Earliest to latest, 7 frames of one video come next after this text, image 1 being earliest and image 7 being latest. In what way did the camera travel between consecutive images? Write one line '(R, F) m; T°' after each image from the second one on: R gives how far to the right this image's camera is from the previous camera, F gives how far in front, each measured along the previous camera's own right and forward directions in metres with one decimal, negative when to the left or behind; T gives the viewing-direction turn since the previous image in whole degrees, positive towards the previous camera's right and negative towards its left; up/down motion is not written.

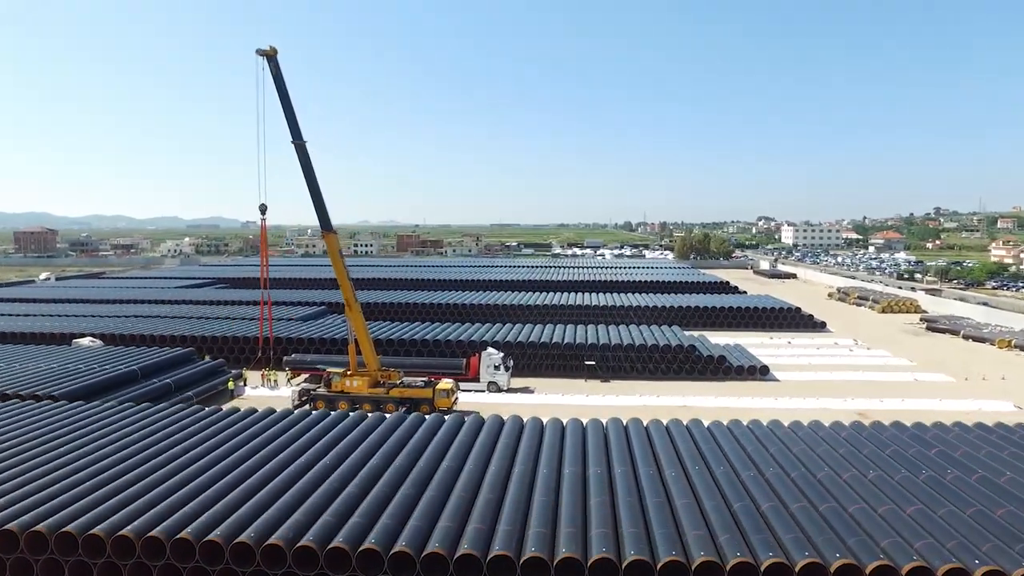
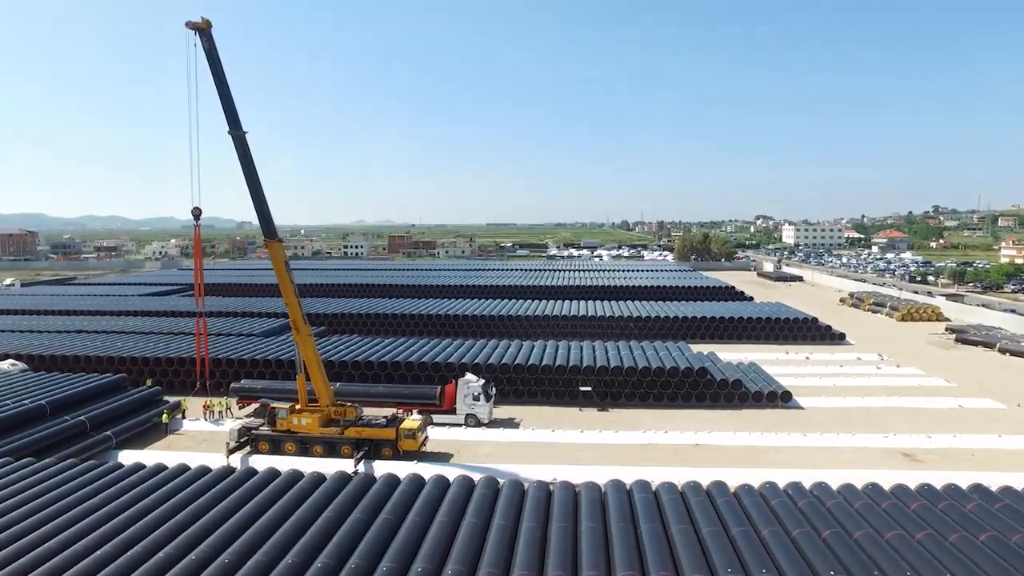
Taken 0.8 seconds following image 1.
(+0.3, +2.2) m; 0°
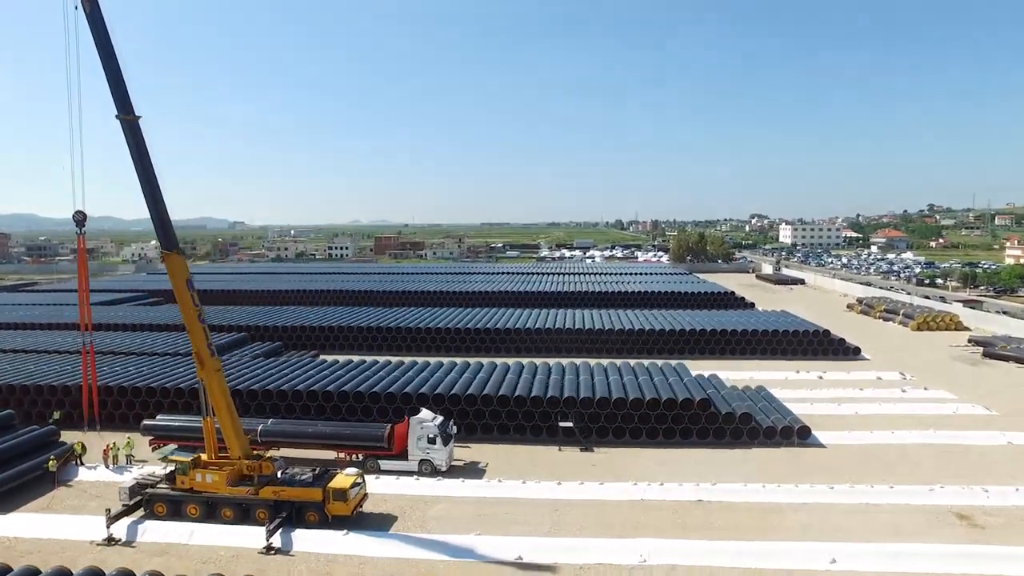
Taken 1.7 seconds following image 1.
(+0.5, +2.3) m; 0°
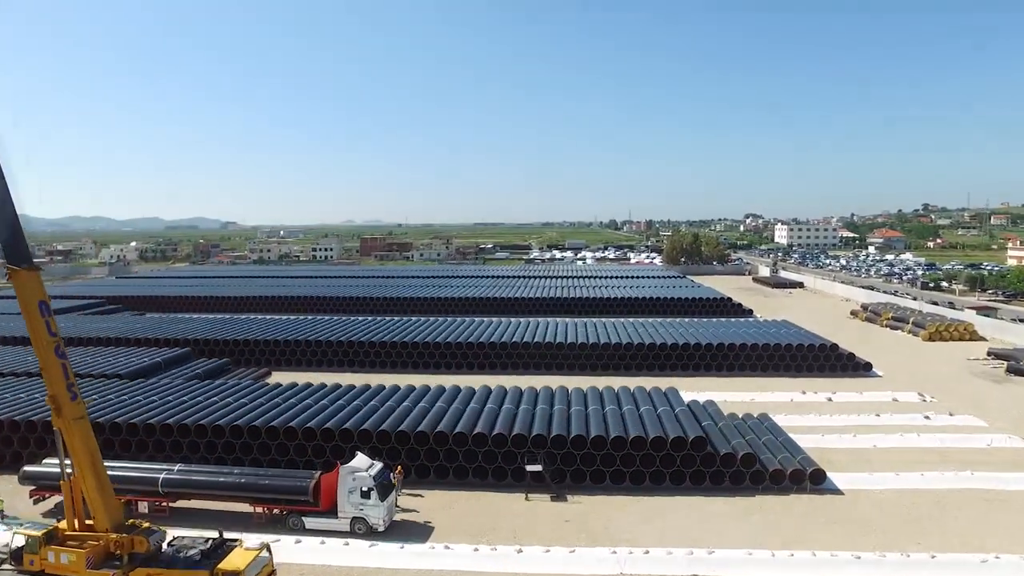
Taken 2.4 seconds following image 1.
(+0.5, +2.0) m; 0°
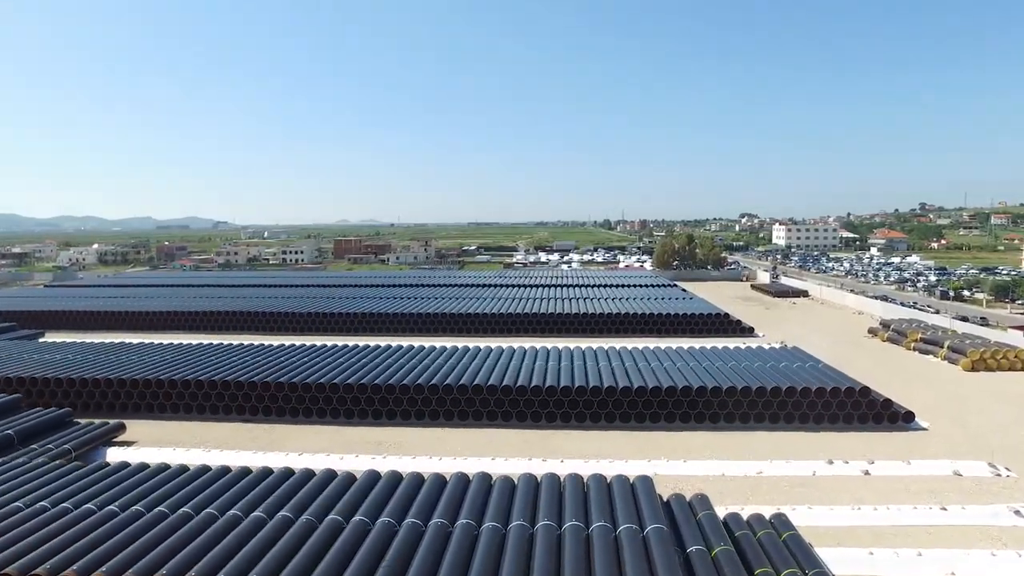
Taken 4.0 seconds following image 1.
(+1.2, +4.2) m; 0°
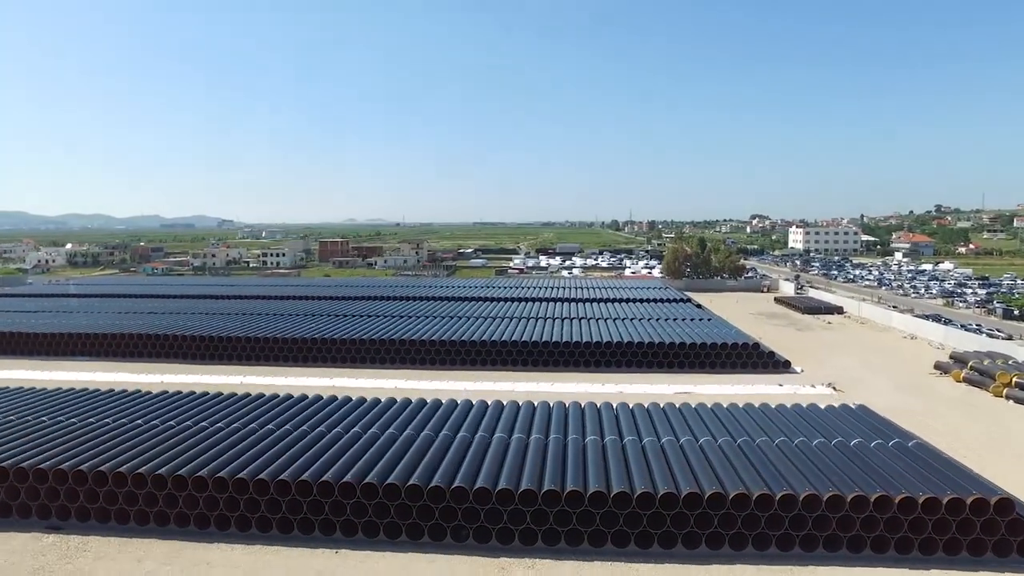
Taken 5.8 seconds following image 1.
(+0.9, +5.0) m; -1°
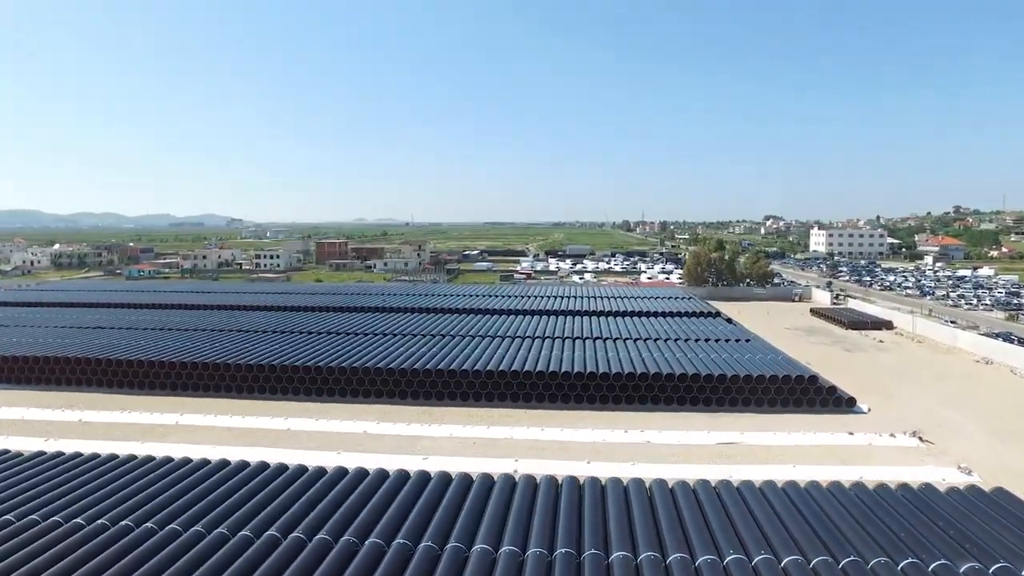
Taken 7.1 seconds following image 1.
(+0.2, +3.7) m; -1°
